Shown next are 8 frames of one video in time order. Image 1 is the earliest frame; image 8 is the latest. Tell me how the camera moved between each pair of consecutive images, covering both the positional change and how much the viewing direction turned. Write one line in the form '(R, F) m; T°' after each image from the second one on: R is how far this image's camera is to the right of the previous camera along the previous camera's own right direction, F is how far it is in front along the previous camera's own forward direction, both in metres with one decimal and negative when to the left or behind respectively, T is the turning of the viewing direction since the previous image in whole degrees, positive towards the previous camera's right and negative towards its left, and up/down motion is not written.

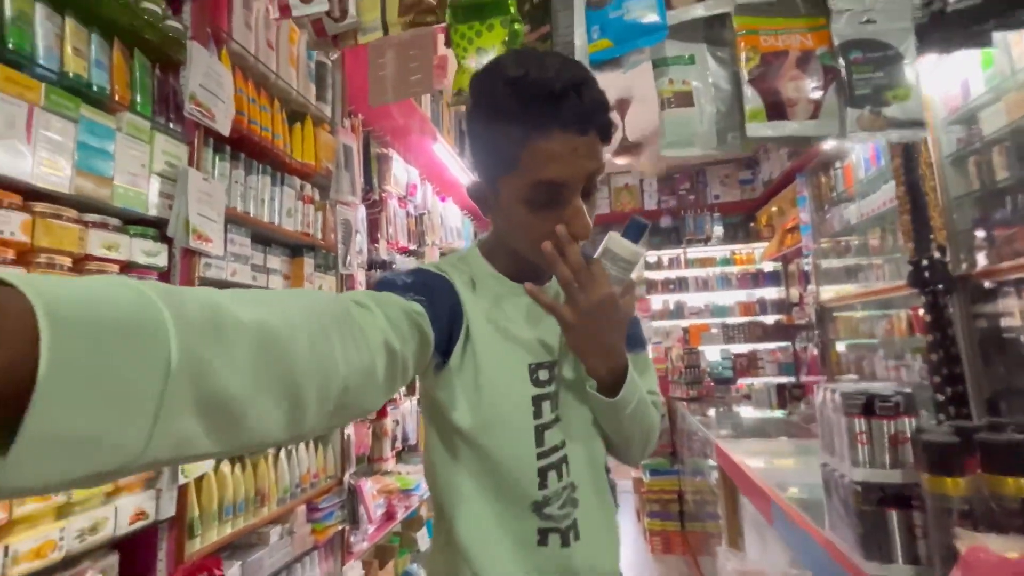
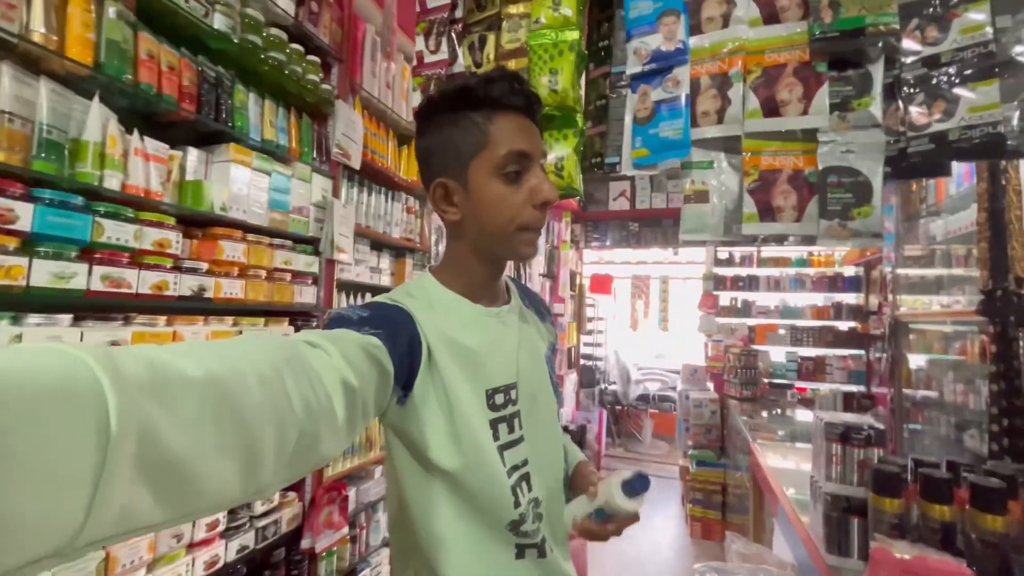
(0.0, -0.3) m; -9°
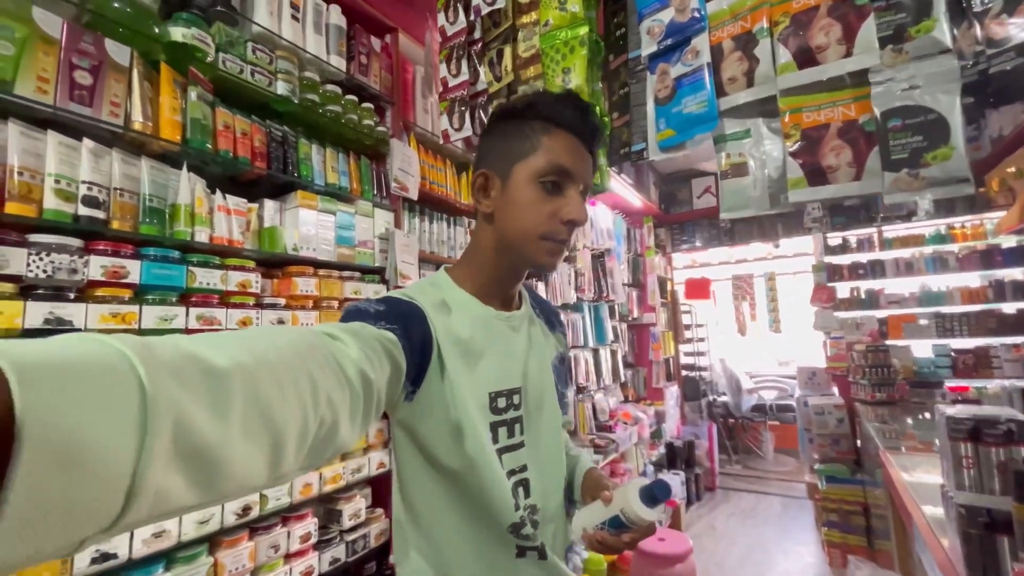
(+0.1, 0.0) m; -12°
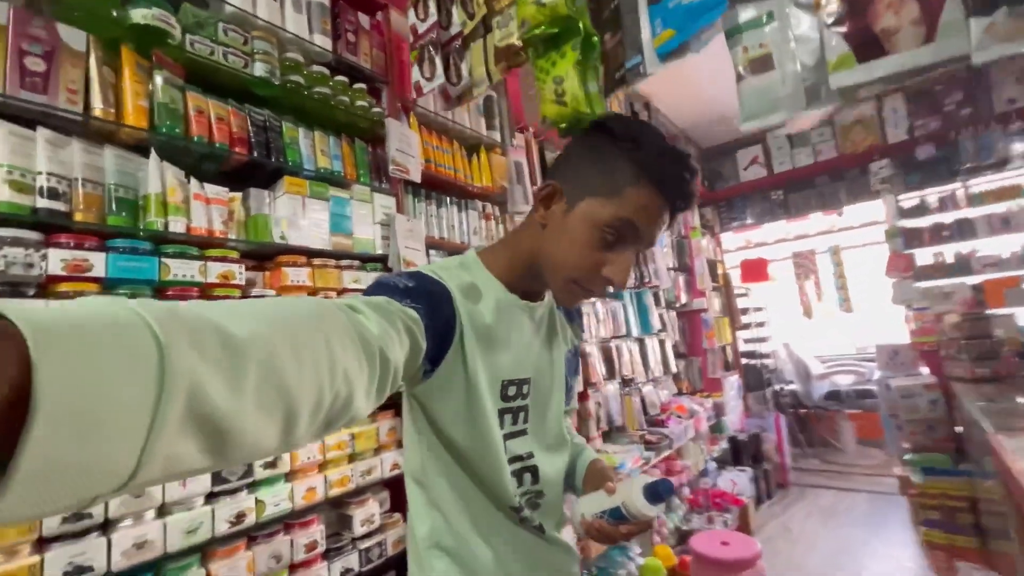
(+0.1, +0.2) m; -6°
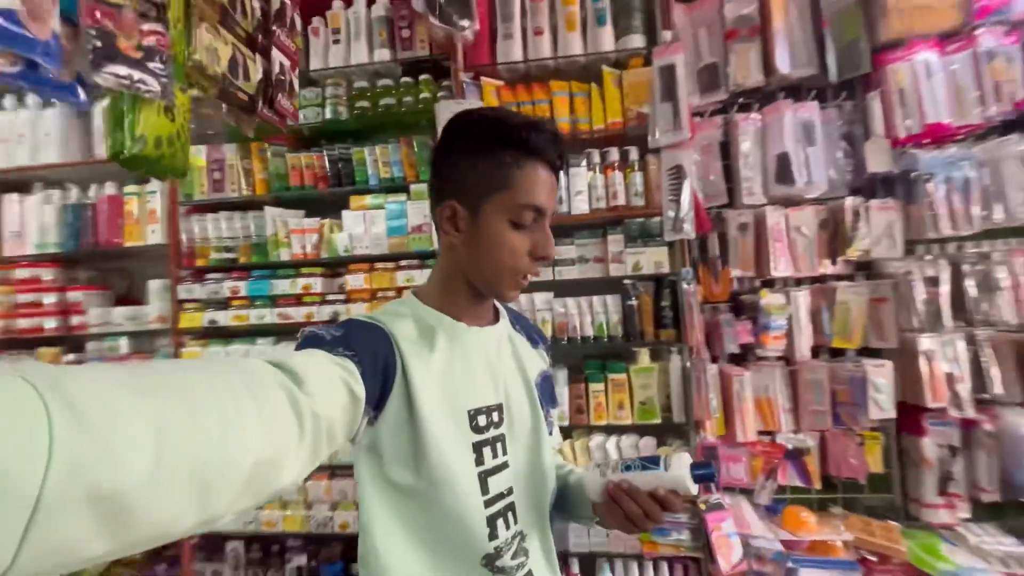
(+1.0, +0.9) m; -58°
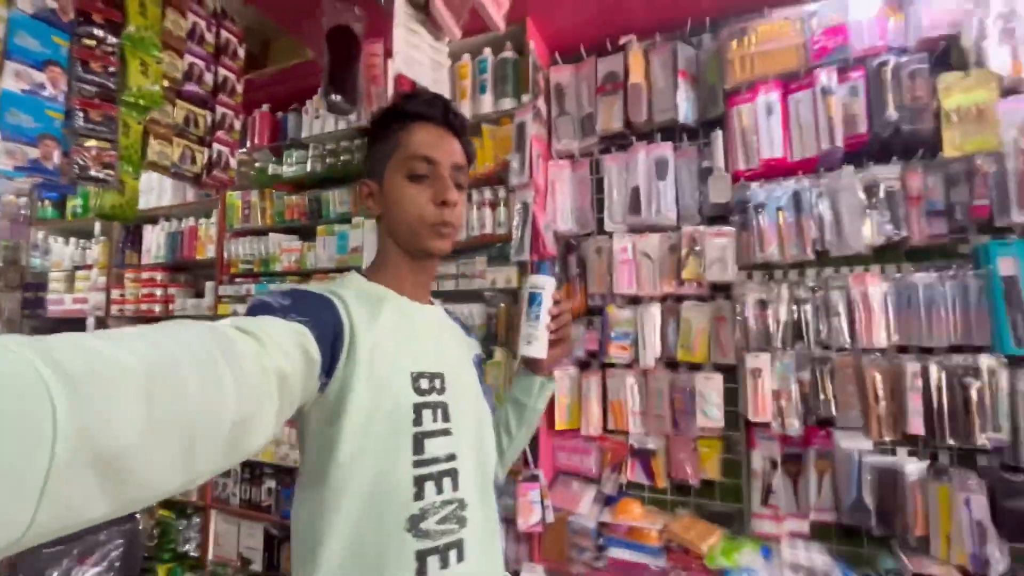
(+1.0, -0.3) m; -15°
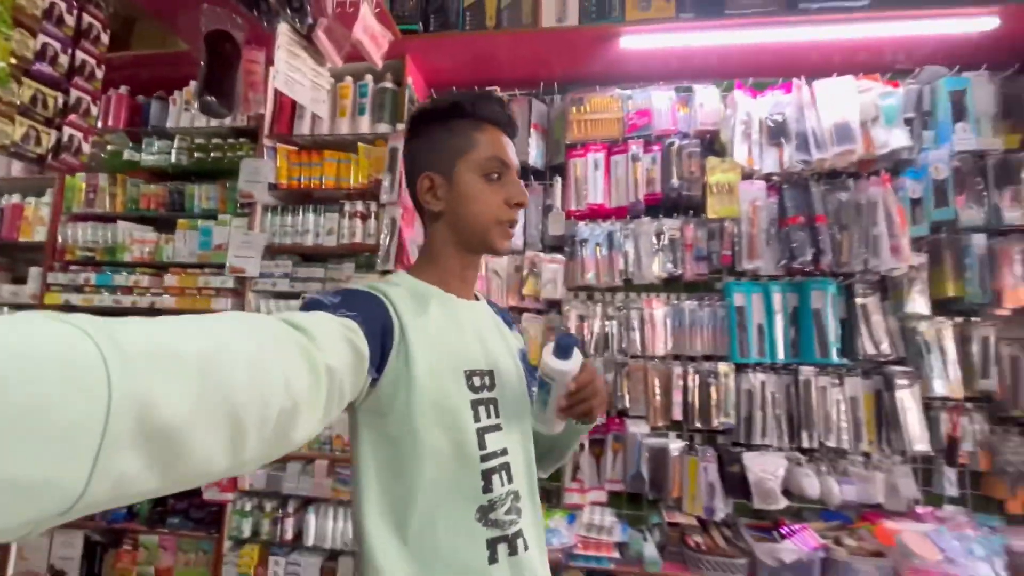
(+0.1, -0.3) m; +14°
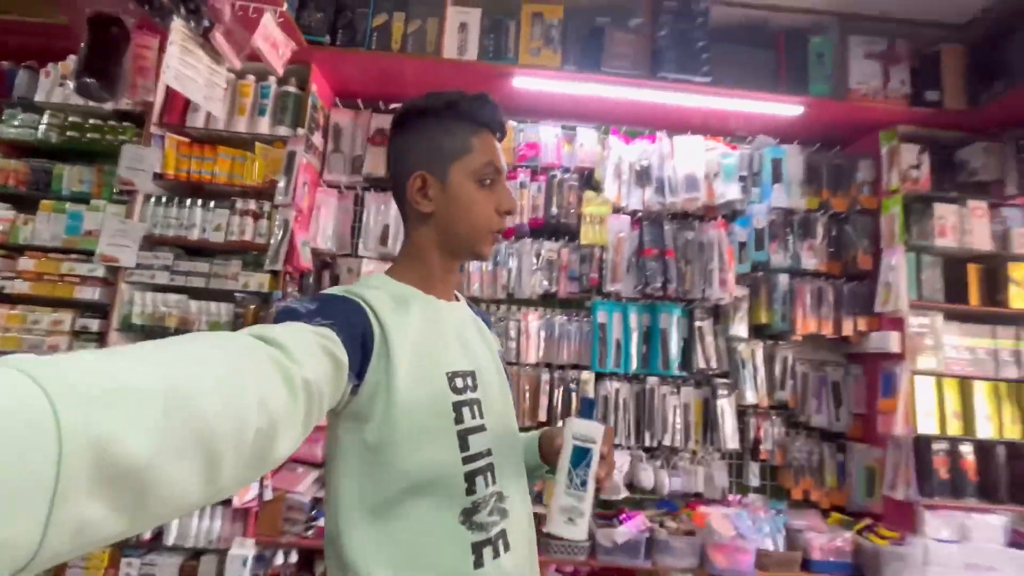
(+0.1, -0.2) m; +10°
